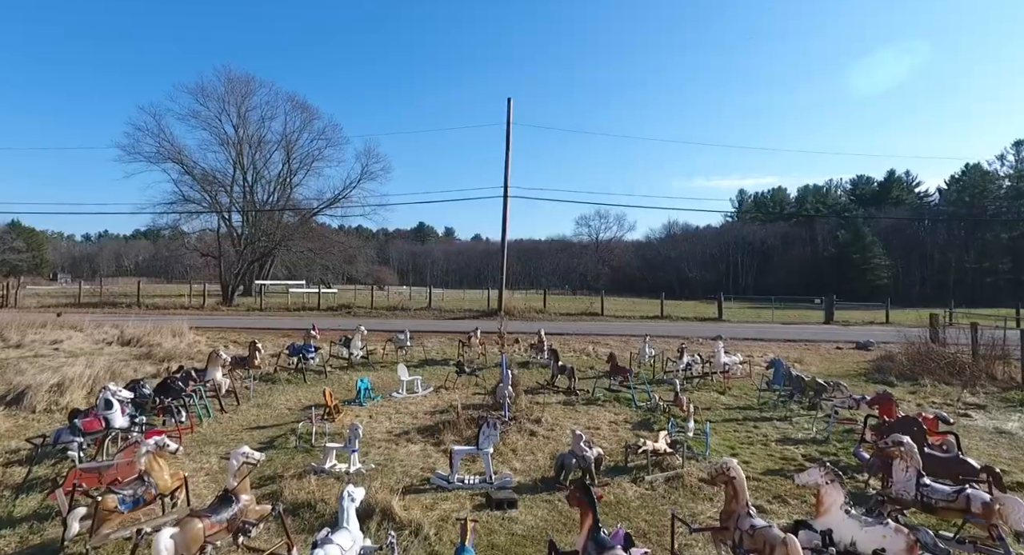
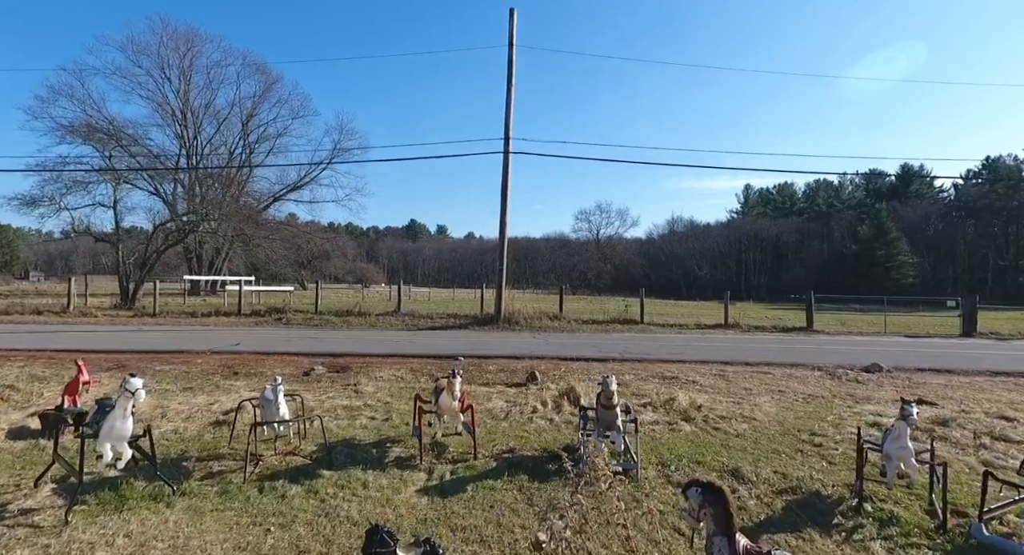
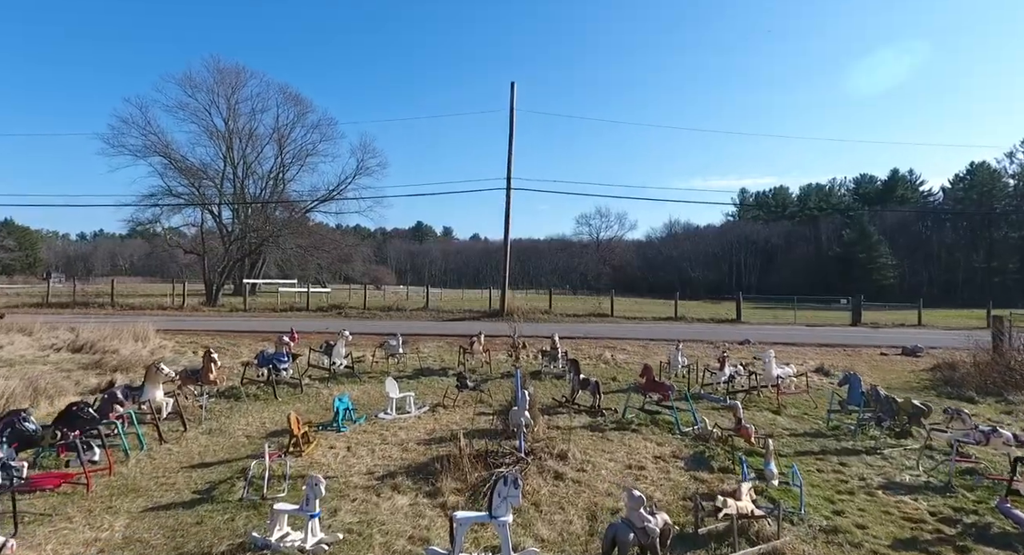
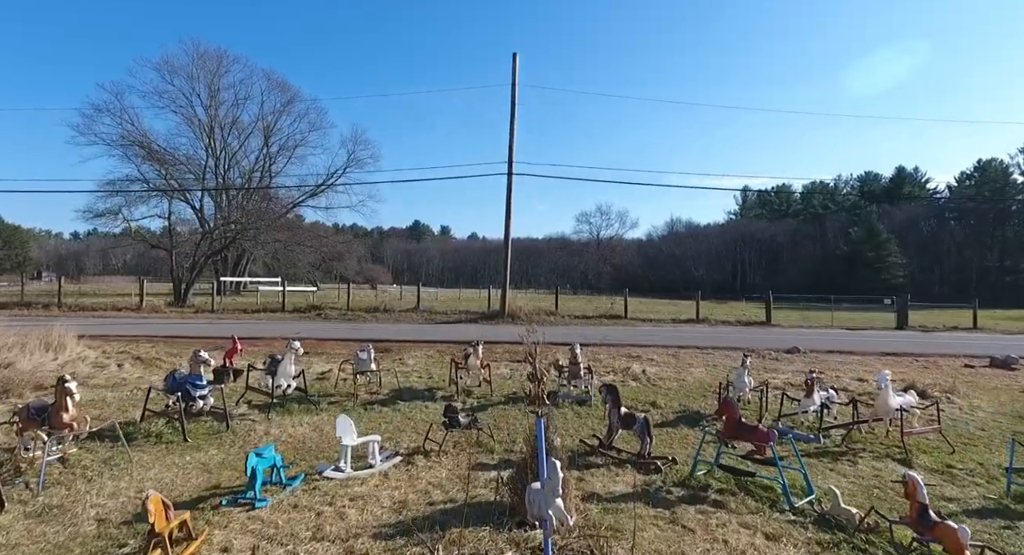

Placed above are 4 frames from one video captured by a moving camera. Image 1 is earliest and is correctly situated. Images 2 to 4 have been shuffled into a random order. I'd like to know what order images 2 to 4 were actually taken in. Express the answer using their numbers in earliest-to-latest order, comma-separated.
3, 4, 2
